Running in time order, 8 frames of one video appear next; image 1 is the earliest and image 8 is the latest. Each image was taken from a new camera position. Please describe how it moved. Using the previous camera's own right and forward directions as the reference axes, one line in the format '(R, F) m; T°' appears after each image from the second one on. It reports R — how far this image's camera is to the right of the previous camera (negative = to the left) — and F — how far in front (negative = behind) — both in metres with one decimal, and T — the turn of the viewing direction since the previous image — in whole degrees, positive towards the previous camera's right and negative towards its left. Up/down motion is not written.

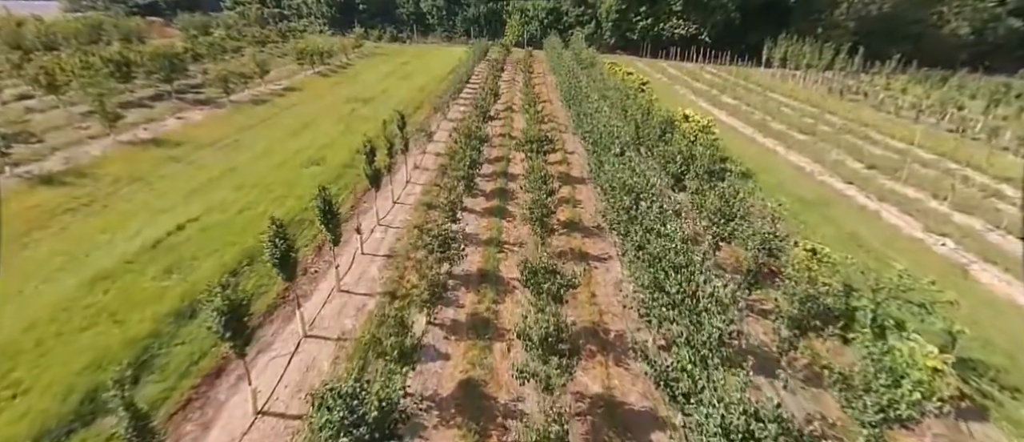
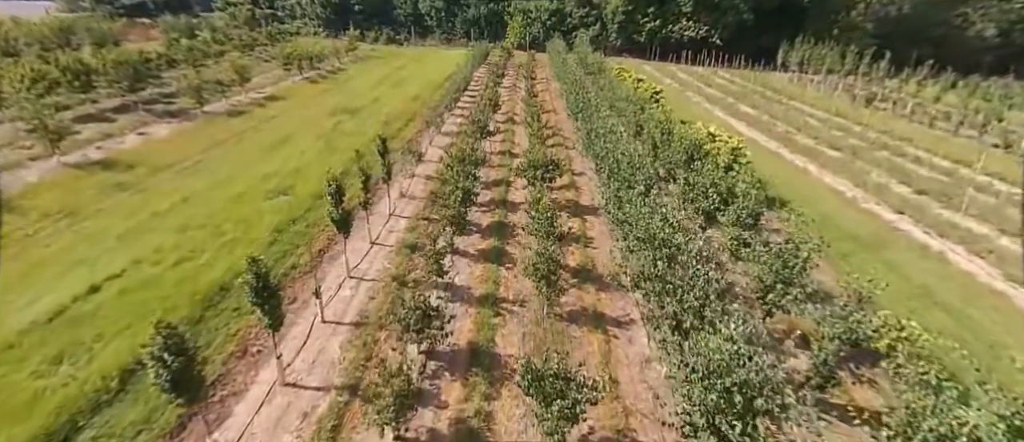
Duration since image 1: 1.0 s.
(+0.1, +3.0) m; 0°
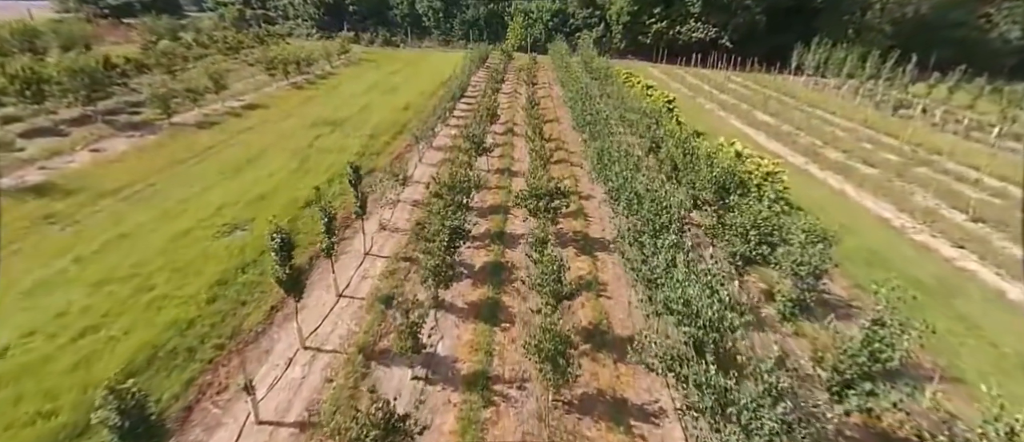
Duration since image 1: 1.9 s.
(+0.1, +2.8) m; 0°
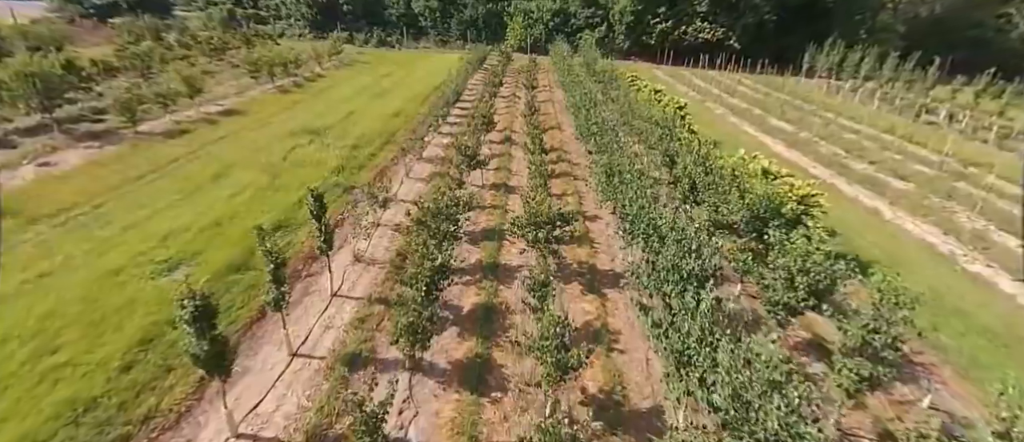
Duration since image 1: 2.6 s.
(+0.2, +2.4) m; 0°
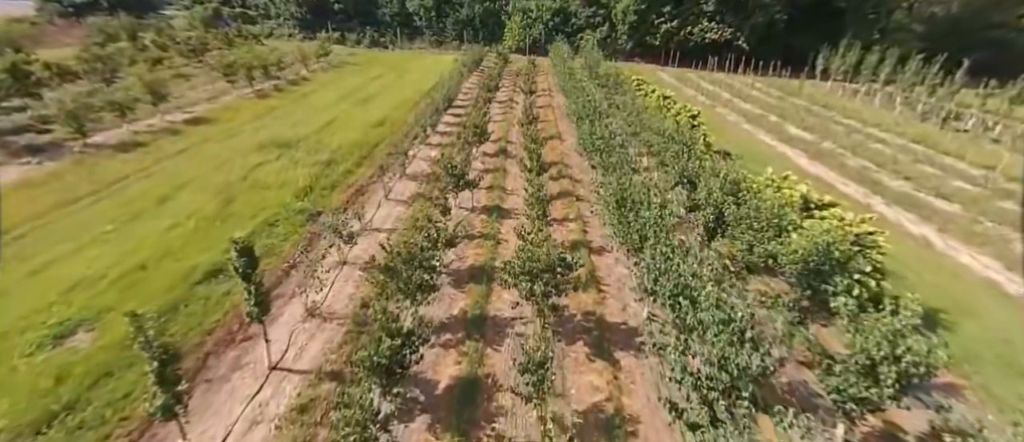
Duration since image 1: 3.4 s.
(+0.3, +2.7) m; 0°
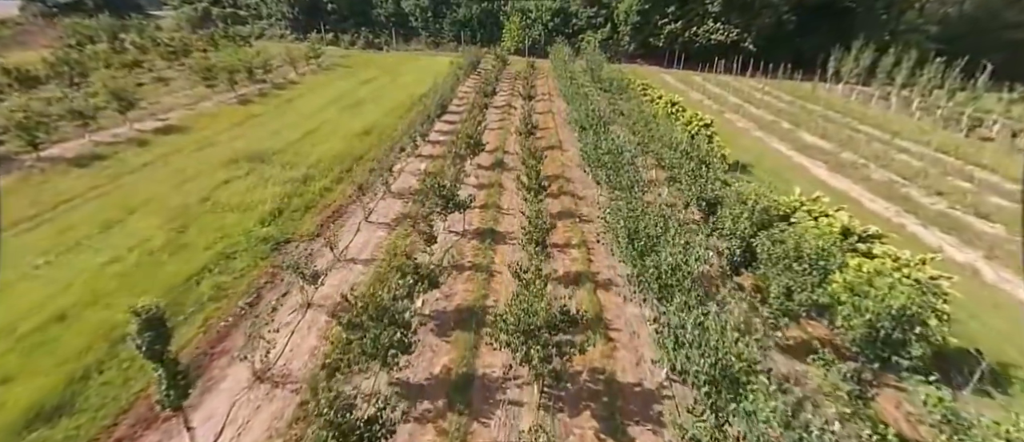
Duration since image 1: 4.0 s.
(+0.2, +2.1) m; 0°
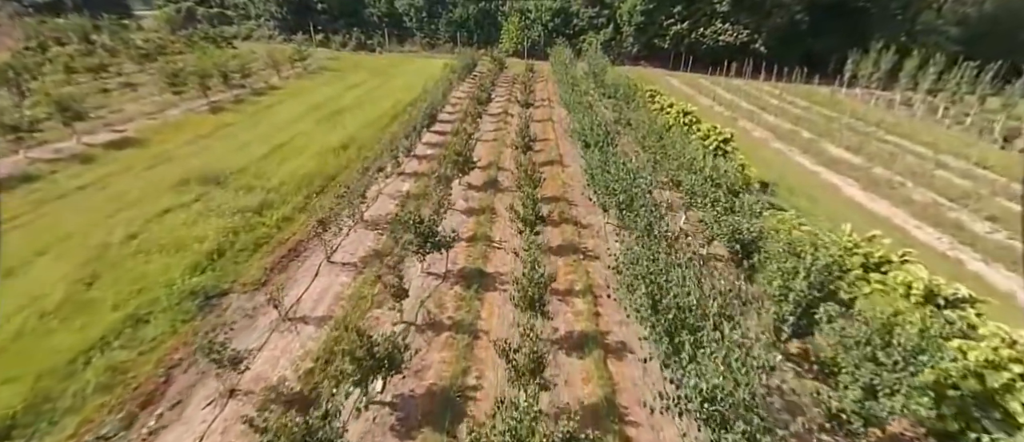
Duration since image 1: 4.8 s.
(+0.3, +2.8) m; 0°
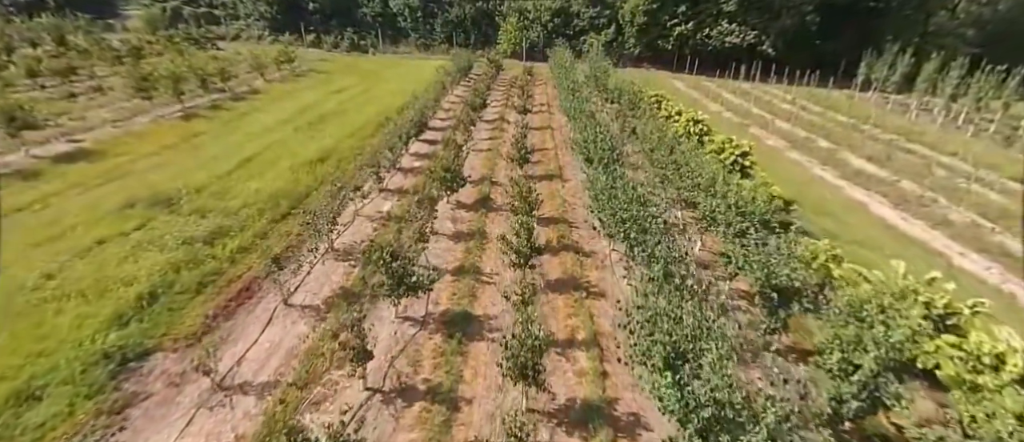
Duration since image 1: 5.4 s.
(+0.3, +2.2) m; 0°
